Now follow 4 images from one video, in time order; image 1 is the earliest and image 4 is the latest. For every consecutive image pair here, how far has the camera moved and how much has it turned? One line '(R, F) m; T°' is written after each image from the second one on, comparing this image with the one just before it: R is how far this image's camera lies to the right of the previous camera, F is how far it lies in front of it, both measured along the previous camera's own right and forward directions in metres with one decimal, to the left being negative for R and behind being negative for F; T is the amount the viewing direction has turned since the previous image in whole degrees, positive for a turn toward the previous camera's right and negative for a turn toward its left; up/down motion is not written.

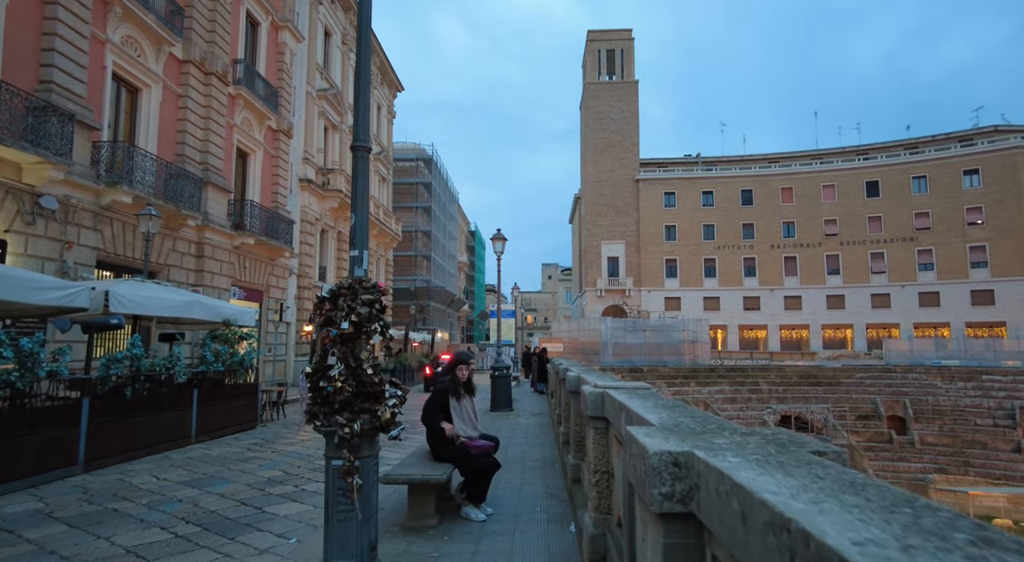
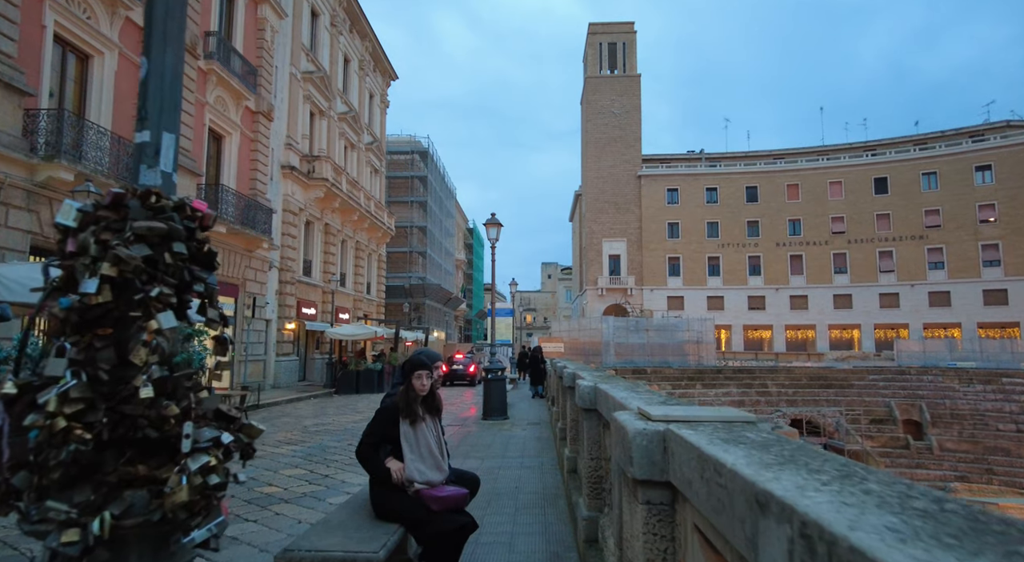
(+0.1, +1.4) m; 0°
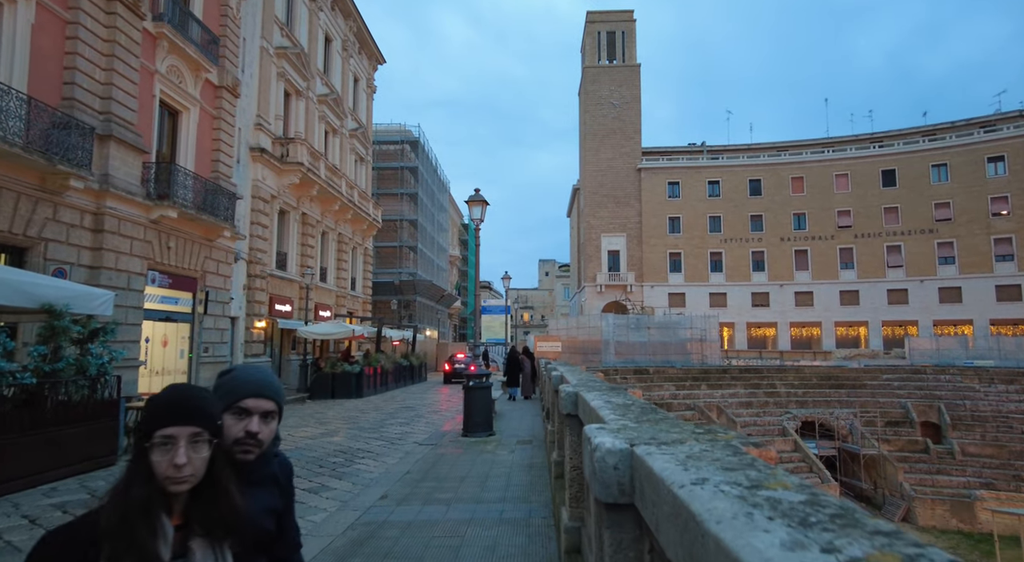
(+0.2, +1.7) m; 0°
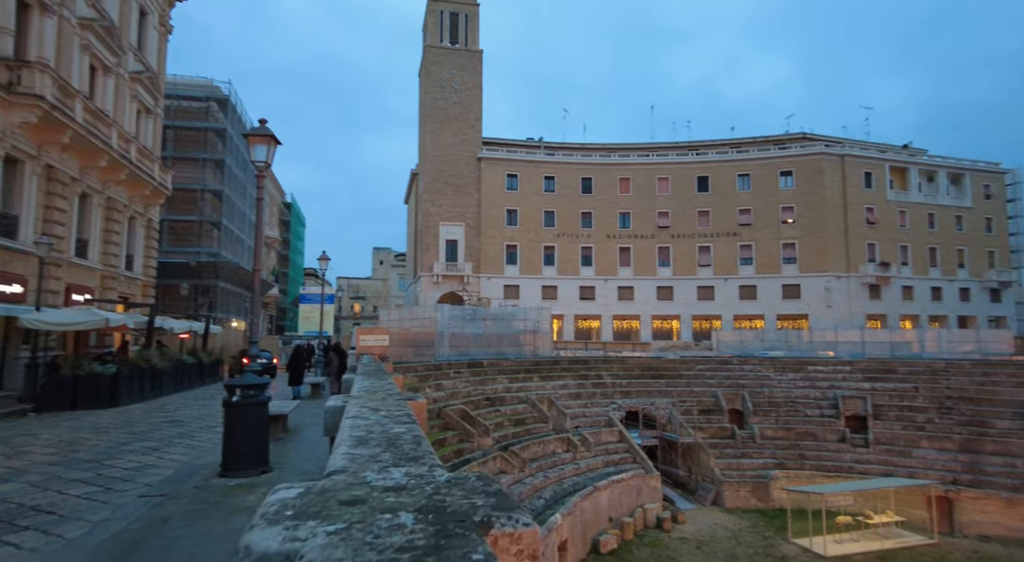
(+0.4, +2.0) m; +17°
